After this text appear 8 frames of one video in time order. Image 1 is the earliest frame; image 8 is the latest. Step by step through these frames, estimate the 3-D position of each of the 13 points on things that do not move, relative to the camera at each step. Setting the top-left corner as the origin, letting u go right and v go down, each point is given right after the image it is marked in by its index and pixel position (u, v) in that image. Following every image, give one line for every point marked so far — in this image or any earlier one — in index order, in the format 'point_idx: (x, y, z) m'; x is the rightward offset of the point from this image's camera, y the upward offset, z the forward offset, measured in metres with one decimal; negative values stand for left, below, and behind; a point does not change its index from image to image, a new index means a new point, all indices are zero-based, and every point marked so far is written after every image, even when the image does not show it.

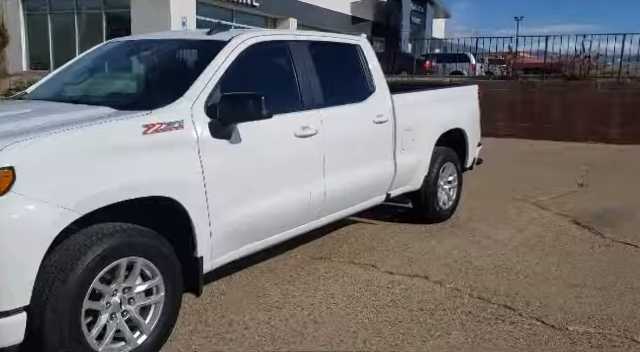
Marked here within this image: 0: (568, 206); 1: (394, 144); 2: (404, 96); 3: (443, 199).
0: (+3.0, -0.4, +6.7) m
1: (+0.7, +0.3, +5.0) m
2: (+0.8, +0.8, +5.2) m
3: (+1.3, -0.2, +5.9) m
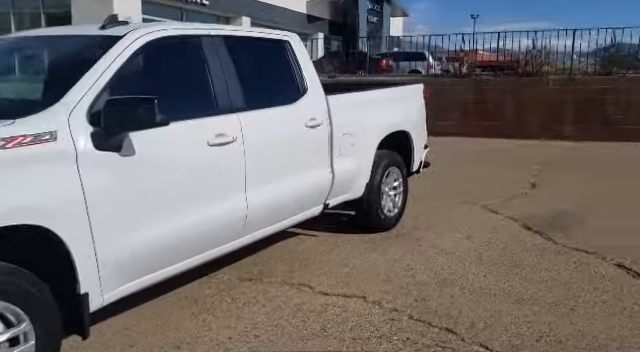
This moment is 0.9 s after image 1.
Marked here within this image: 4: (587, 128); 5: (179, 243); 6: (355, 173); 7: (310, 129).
0: (+2.3, -0.4, +6.4) m
1: (+0.1, +0.2, +4.6) m
2: (+0.2, +0.7, +4.8) m
3: (+0.7, -0.3, +5.5) m
4: (+6.2, +1.1, +13.0) m
5: (-0.8, -0.4, +3.2) m
6: (+0.3, 0.0, +4.9) m
7: (-0.1, +0.4, +4.3) m
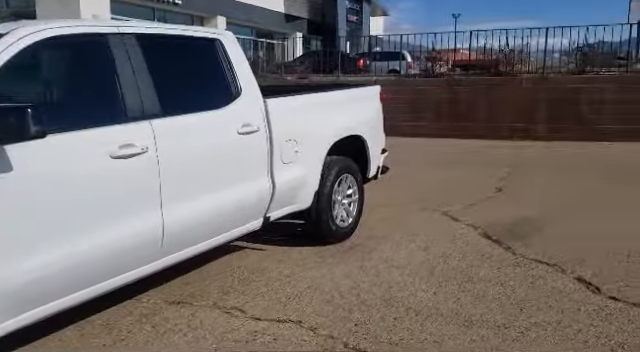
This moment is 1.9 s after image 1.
0: (+1.8, -0.4, +6.1) m
1: (-0.4, +0.1, +4.2) m
2: (-0.3, +0.6, +4.4) m
3: (+0.2, -0.4, +5.2) m
4: (+5.5, +1.1, +12.9) m
5: (-1.2, -0.5, +2.8) m
6: (-0.2, 0.0, +4.6) m
7: (-0.5, +0.3, +3.9) m
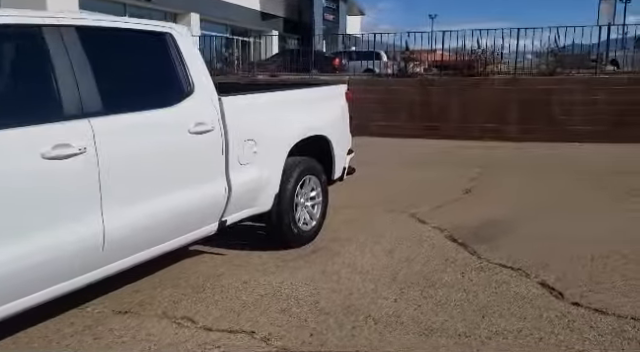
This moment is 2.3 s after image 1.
0: (+1.4, -0.5, +6.0) m
1: (-0.7, +0.1, +4.0) m
2: (-0.6, +0.6, +4.3) m
3: (-0.2, -0.4, +5.0) m
4: (+4.9, +1.1, +12.9) m
5: (-1.5, -0.5, +2.6) m
6: (-0.5, -0.1, +4.4) m
7: (-0.8, +0.3, +3.7) m
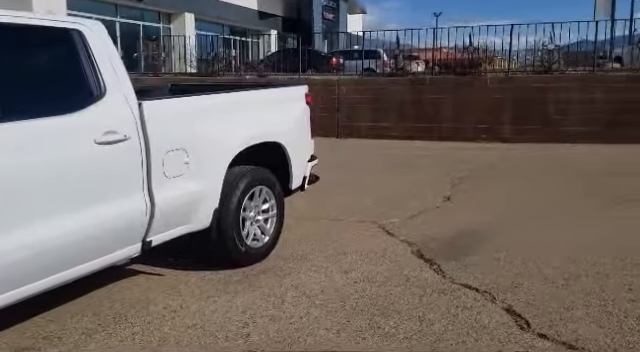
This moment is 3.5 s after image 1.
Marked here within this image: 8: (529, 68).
0: (+1.0, -0.5, +5.6) m
1: (-1.1, 0.0, +3.6) m
2: (-1.0, +0.5, +3.8) m
3: (-0.6, -0.5, +4.6) m
4: (+4.6, +1.0, +12.4) m
5: (-1.9, -0.6, +2.2) m
6: (-0.9, -0.2, +4.0) m
7: (-1.2, +0.2, +3.3) m
8: (+4.8, +2.5, +13.0) m
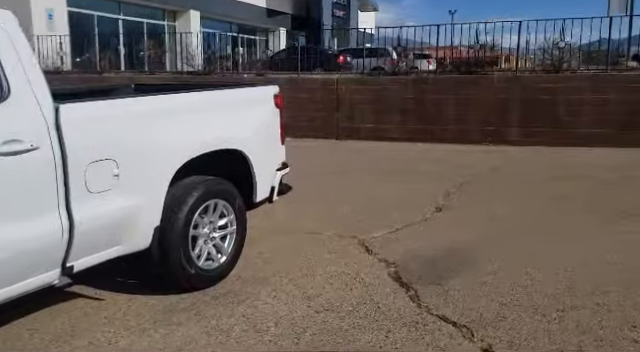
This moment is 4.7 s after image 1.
0: (+0.7, -0.6, +5.0) m
1: (-1.4, -0.1, +3.1) m
2: (-1.3, +0.4, +3.3) m
3: (-0.8, -0.6, +4.1) m
4: (+4.5, +0.9, +11.7) m
5: (-2.2, -0.7, +1.7) m
6: (-1.2, -0.2, +3.5) m
7: (-1.5, +0.1, +2.8) m
8: (+4.8, +2.4, +12.3) m
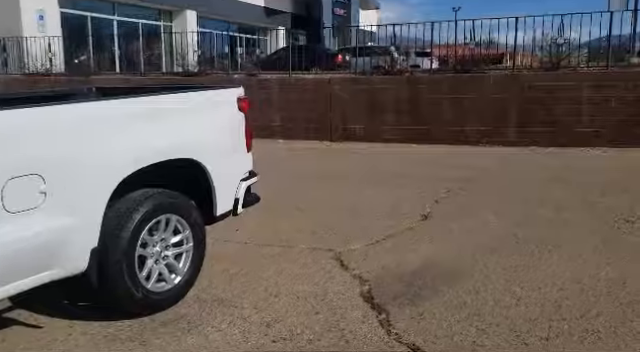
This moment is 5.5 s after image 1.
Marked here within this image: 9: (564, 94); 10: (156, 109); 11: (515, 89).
0: (+0.5, -0.7, +4.7) m
1: (-1.6, -0.2, +2.7) m
2: (-1.6, +0.3, +3.0) m
3: (-1.1, -0.7, +3.7) m
4: (+4.3, +0.9, +11.3) m
5: (-2.5, -0.8, +1.3) m
6: (-1.4, -0.3, +3.1) m
7: (-1.8, 0.0, +2.4) m
8: (+4.6, +2.4, +11.9) m
9: (+4.8, +1.6, +11.0) m
10: (-1.1, +0.4, +3.7) m
11: (+3.9, +1.8, +11.4) m
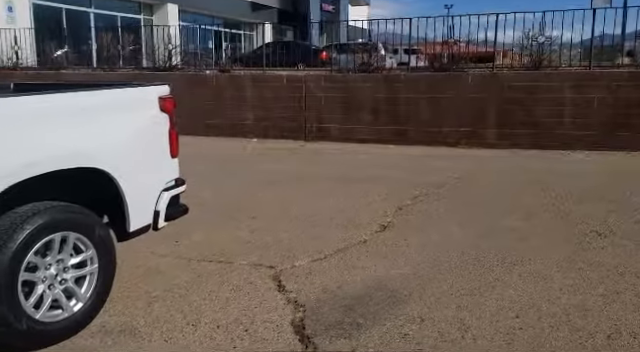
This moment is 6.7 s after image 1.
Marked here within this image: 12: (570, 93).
0: (0.0, -0.8, +4.2) m
1: (-2.1, -0.2, +2.2) m
2: (-2.0, +0.3, +2.4) m
3: (-1.5, -0.7, +3.2) m
4: (+3.7, +0.8, +10.9) m
5: (-2.9, -0.8, +0.8) m
6: (-1.9, -0.4, +2.6) m
7: (-2.3, -0.1, +1.9) m
8: (+4.0, +2.3, +11.5) m
9: (+4.2, +1.5, +10.6) m
10: (-1.5, +0.4, +3.2) m
11: (+3.4, +1.7, +10.9) m
12: (+4.6, +1.5, +10.4) m
